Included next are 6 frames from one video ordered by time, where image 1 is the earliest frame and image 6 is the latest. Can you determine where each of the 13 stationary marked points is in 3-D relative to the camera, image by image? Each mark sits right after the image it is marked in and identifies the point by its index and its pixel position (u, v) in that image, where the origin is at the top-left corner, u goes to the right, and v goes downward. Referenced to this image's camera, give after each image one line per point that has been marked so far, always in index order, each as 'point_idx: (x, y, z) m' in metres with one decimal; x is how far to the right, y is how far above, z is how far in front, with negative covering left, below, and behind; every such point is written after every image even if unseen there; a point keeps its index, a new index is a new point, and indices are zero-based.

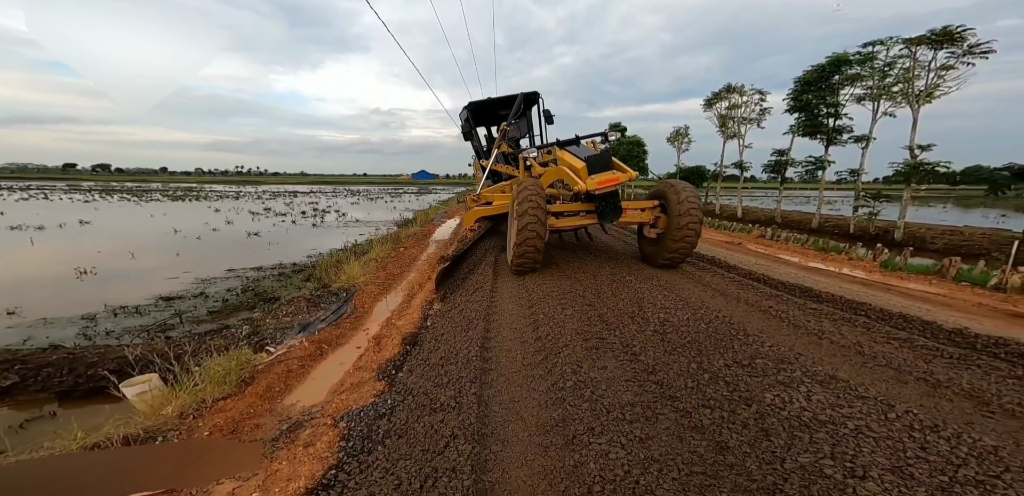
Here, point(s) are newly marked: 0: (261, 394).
0: (-1.9, -1.1, +2.6) m
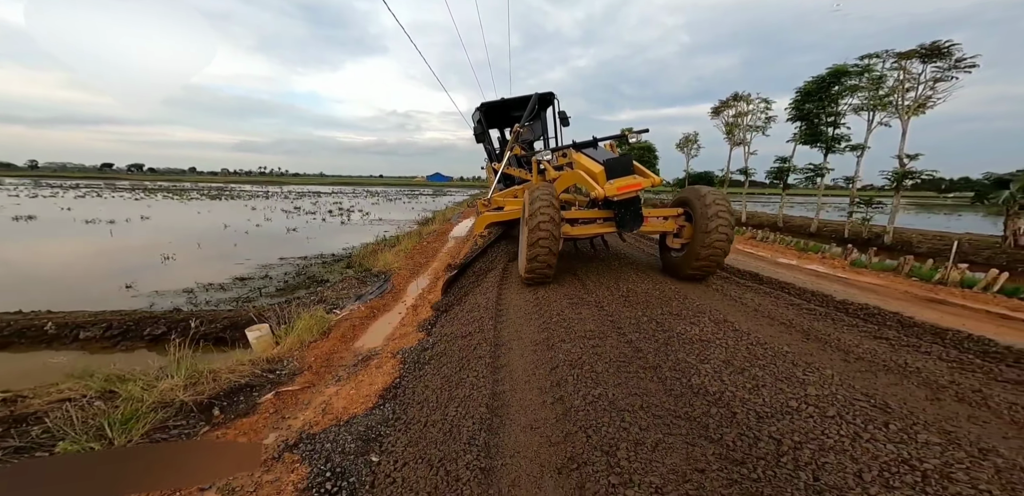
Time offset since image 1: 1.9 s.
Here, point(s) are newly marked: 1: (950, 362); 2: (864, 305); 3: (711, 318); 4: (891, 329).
0: (-1.8, -0.9, +3.7) m
1: (+2.8, -0.8, +2.2) m
2: (+3.5, -0.6, +3.5) m
3: (+1.7, -0.7, +2.9) m
4: (+3.0, -0.7, +2.8) m
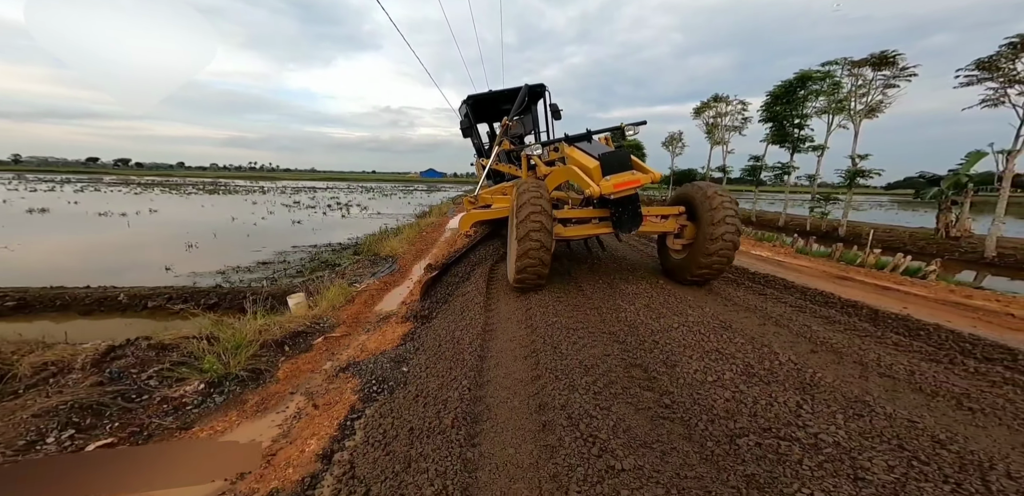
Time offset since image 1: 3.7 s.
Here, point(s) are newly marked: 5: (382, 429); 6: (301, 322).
0: (-2.0, -0.7, +4.6) m
1: (+2.6, -0.5, +3.2) m
2: (+3.4, -0.3, +4.5) m
3: (+1.6, -0.4, +3.9) m
4: (+2.9, -0.5, +3.8) m
5: (-0.8, -1.1, +2.2) m
6: (-2.3, -0.8, +3.8) m
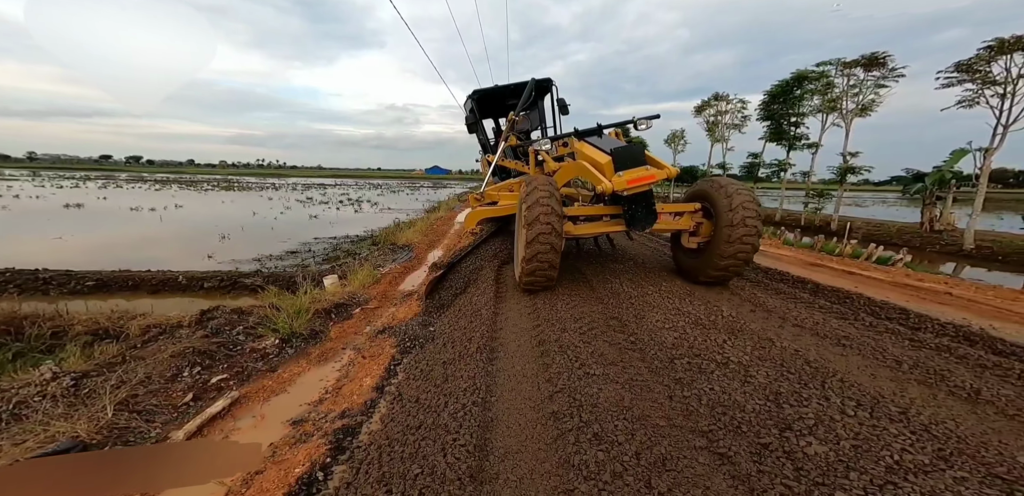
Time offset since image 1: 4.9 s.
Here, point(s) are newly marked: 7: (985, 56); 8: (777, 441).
0: (-1.9, -0.5, +5.3) m
1: (+2.7, -0.4, +3.9) m
2: (+3.4, -0.2, +5.1) m
3: (+1.6, -0.3, +4.6) m
4: (+3.0, -0.3, +4.4) m
5: (-0.7, -1.0, +2.9) m
6: (-2.2, -0.6, +4.5) m
7: (+12.3, +5.0, +8.9) m
8: (+1.1, -0.9, +1.5) m
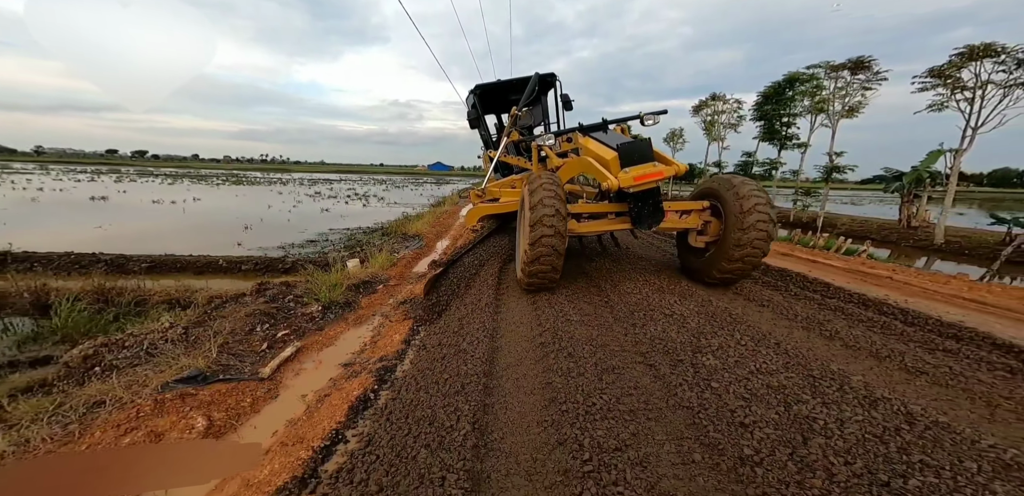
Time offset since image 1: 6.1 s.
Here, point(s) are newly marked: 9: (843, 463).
0: (-1.9, -0.3, +6.1) m
1: (+2.7, -0.2, +4.6) m
2: (+3.5, 0.0, +5.8) m
3: (+1.6, -0.1, +5.3) m
4: (+3.0, -0.1, +5.1) m
5: (-0.7, -0.8, +3.6) m
6: (-2.2, -0.4, +5.3) m
7: (+12.3, +5.1, +9.6) m
8: (+1.1, -0.7, +2.2) m
9: (+1.3, -0.9, +1.3) m
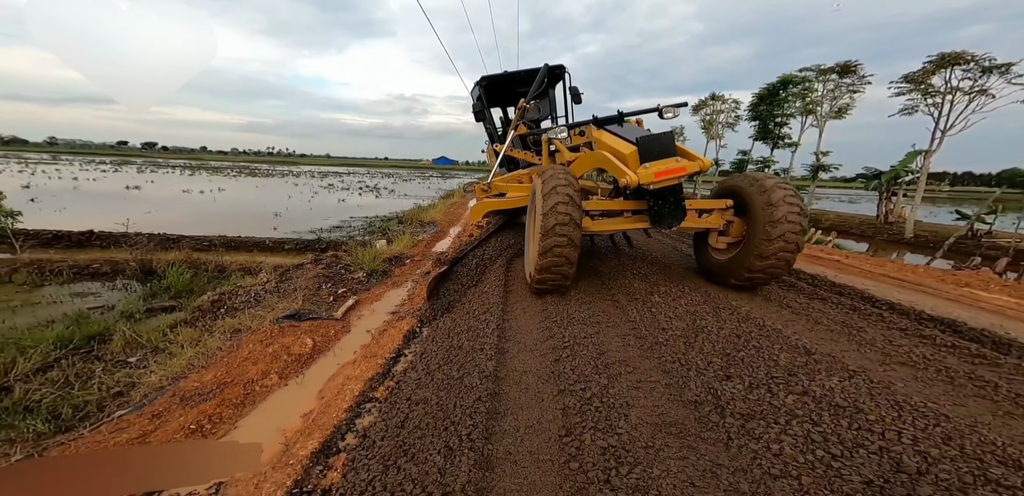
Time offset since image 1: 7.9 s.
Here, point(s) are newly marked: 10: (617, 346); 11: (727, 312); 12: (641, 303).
0: (-1.8, 0.0, +7.0) m
1: (+2.8, 0.0, +5.5) m
2: (+3.6, +0.3, +6.8) m
3: (+1.7, +0.2, +6.3) m
4: (+3.1, +0.1, +6.1) m
5: (-0.7, -0.5, +4.6) m
6: (-2.1, -0.1, +6.3) m
7: (+12.5, +5.3, +10.4) m
8: (+1.2, -0.5, +3.2) m
9: (+1.3, -0.6, +2.3) m
10: (+0.7, -0.7, +2.4) m
11: (+1.7, -0.5, +2.8) m
12: (+1.1, -0.5, +3.1) m
